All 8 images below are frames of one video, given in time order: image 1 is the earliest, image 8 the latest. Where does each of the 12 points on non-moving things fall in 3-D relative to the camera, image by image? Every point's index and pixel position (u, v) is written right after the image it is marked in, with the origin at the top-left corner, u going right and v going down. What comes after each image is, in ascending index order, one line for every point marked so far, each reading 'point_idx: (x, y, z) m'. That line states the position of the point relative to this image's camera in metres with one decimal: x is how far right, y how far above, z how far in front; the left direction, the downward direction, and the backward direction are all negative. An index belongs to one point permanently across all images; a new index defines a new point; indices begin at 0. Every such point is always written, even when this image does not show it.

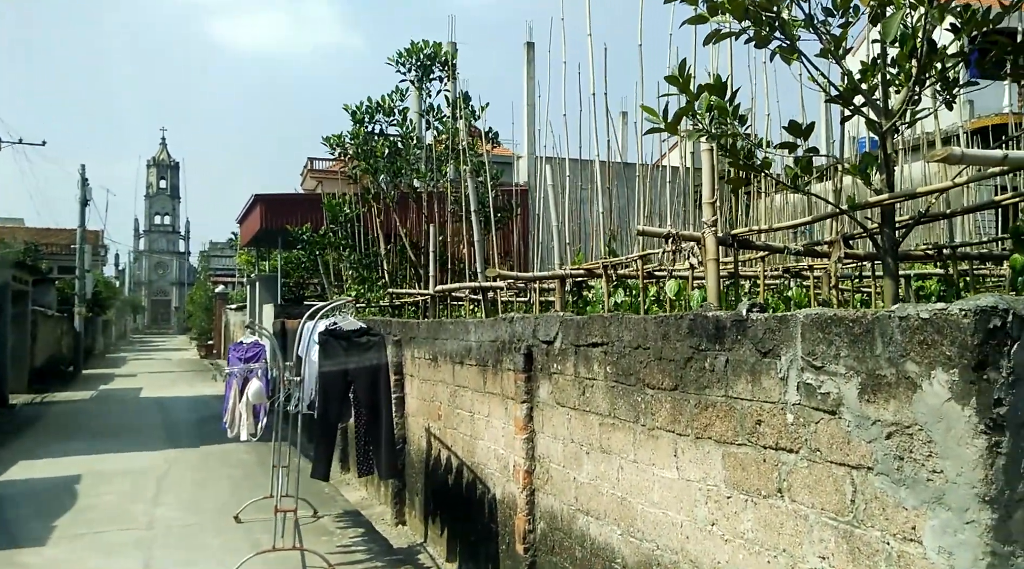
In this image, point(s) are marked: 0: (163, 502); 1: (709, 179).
0: (-3.0, -1.9, +7.0) m
1: (+0.9, +0.5, +3.7) m
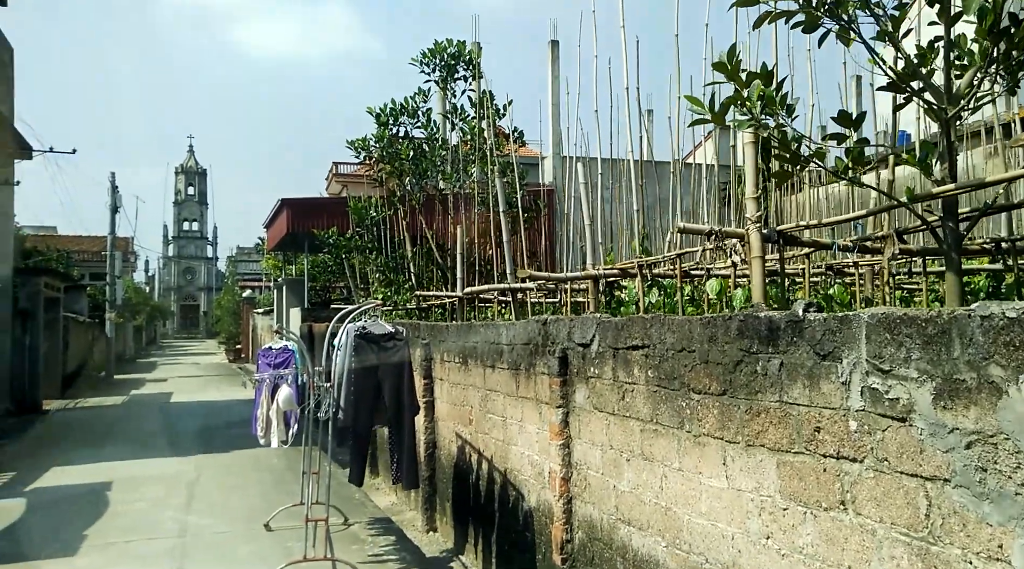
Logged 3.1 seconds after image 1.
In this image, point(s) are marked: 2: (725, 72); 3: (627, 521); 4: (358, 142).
0: (-2.7, -1.9, +7.0) m
1: (+1.0, +0.5, +3.5) m
2: (+0.7, +0.7, +2.7) m
3: (+0.5, -1.1, +3.6) m
4: (-2.0, +1.9, +10.8) m
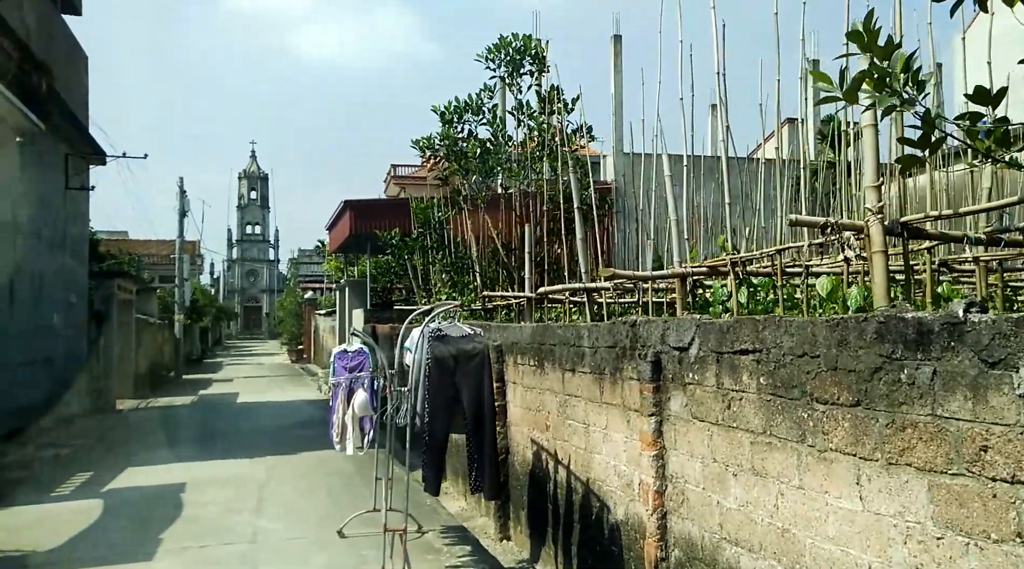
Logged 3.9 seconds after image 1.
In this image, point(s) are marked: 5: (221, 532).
0: (-2.1, -1.9, +6.9) m
1: (+1.4, +0.5, +3.2) m
2: (+1.0, +0.7, +2.4) m
3: (+0.9, -1.0, +3.3) m
4: (-1.2, +1.9, +10.7) m
5: (-2.2, -1.9, +6.3) m
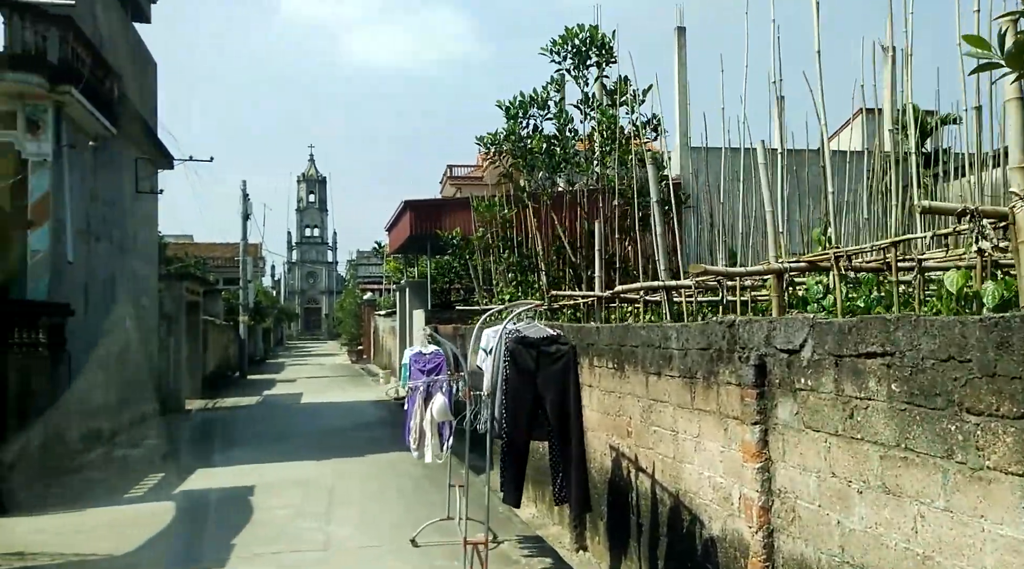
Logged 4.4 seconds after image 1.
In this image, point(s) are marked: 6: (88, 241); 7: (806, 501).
0: (-1.5, -1.9, +6.8) m
1: (+1.8, +0.5, +2.8) m
2: (+1.3, +0.7, +2.1) m
3: (+1.3, -1.0, +3.0) m
4: (-0.3, +1.9, +10.5) m
5: (-1.7, -1.9, +6.2) m
6: (-6.4, +0.6, +12.3) m
7: (+1.2, -0.9, +3.3) m
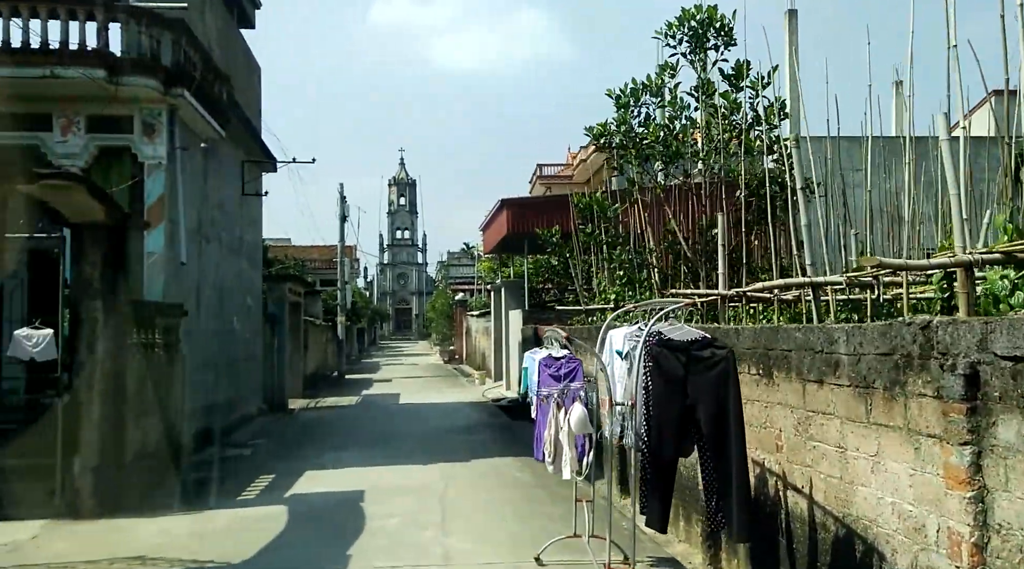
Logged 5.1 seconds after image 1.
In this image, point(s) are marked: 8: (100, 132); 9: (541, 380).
0: (-0.5, -1.9, +6.5) m
1: (+2.3, +0.5, +2.2) m
2: (+1.8, +0.8, +1.5) m
3: (+1.8, -1.0, +2.4) m
4: (+1.0, +1.9, +10.0) m
5: (-0.7, -1.9, +5.9) m
6: (-4.8, +0.6, +12.5) m
7: (+1.8, -0.9, +2.8) m
8: (-5.3, +2.0, +10.6) m
9: (+0.2, -0.5, +4.4) m
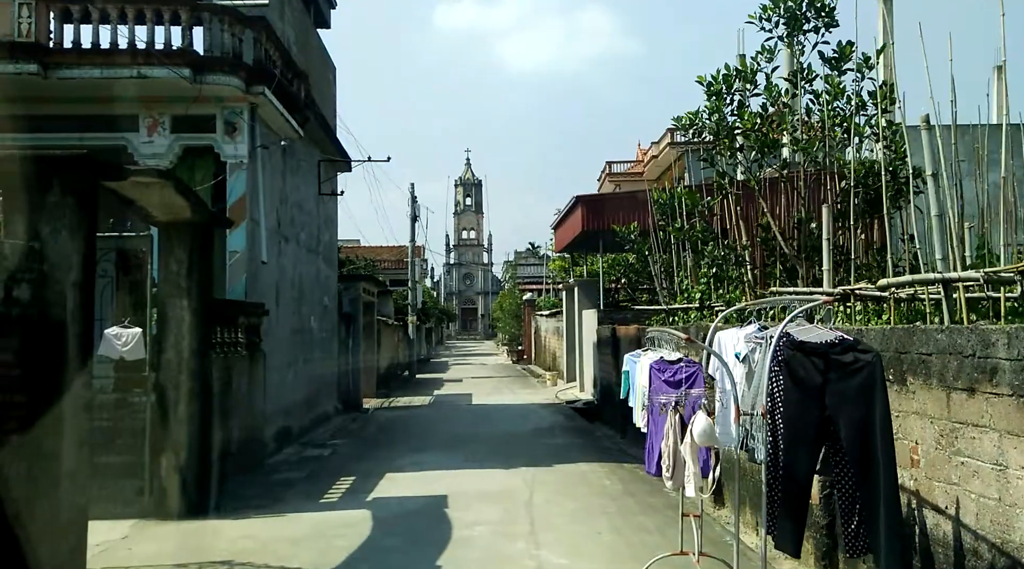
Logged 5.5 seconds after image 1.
0: (+0.2, -1.9, +6.1) m
1: (+2.7, +0.5, +1.7) m
2: (+2.1, +0.8, +1.0) m
3: (+2.2, -1.0, +1.9) m
4: (+2.0, +1.9, +9.6) m
5: (-0.1, -1.9, +5.6) m
6: (-3.6, +0.6, +12.5) m
7: (+2.2, -0.8, +2.3) m
8: (-4.3, +2.0, +10.6) m
9: (+0.7, -0.5, +4.1) m
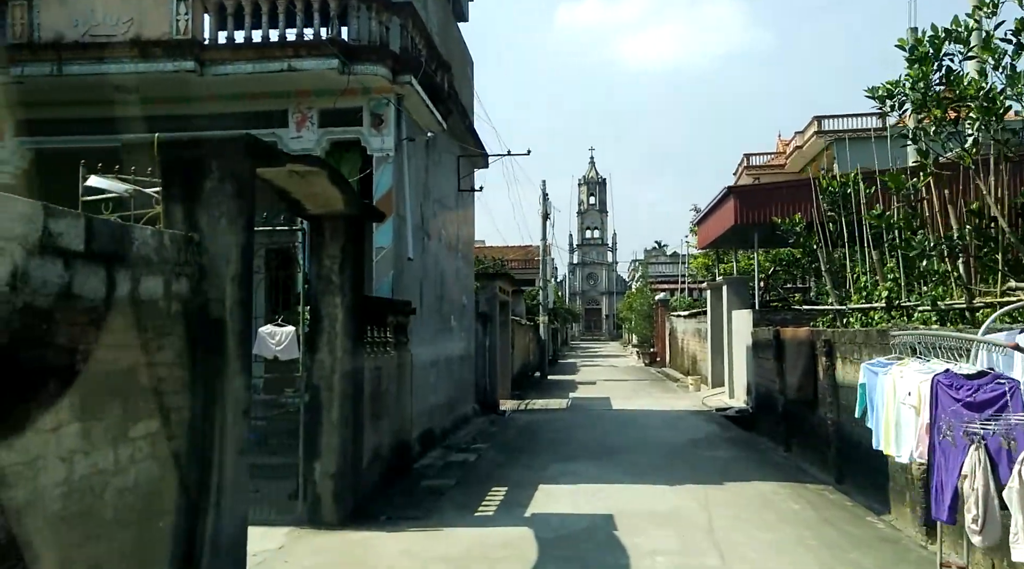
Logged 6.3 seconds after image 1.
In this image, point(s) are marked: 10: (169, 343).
0: (+1.5, -1.9, +5.3) m
1: (+3.2, +0.6, +0.5) m
2: (+2.6, +0.8, -0.1) m
3: (+2.8, -1.0, +0.8) m
4: (+3.8, +1.9, +8.4) m
5: (+1.1, -1.9, +4.8) m
6: (-1.3, +0.7, +12.1) m
7: (+2.9, -0.8, +1.2) m
8: (-2.3, +2.0, +10.4) m
9: (+1.7, -0.5, +3.2) m
10: (-1.9, -0.3, +4.5) m
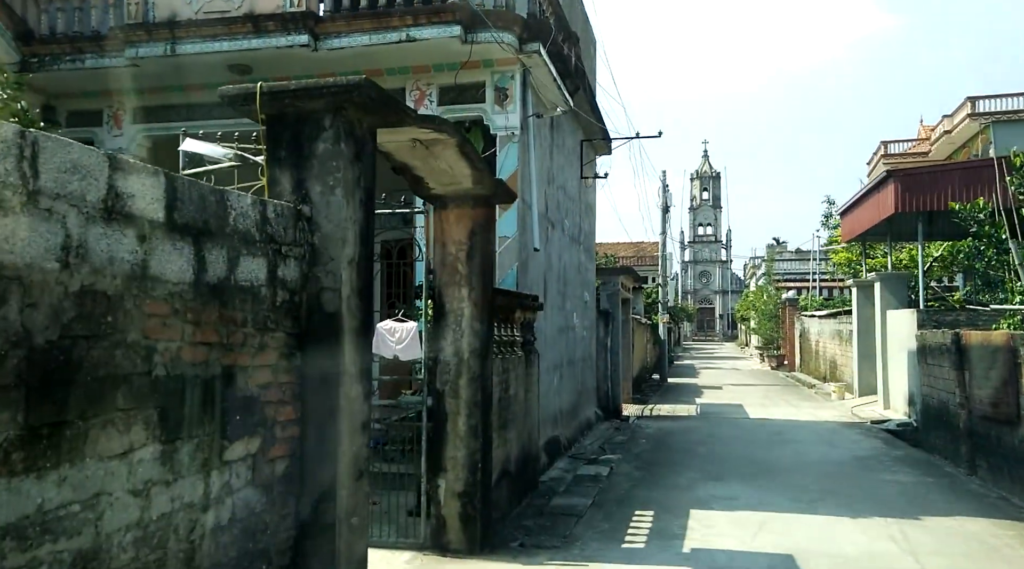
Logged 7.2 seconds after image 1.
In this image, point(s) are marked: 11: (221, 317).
0: (+2.4, -1.8, +3.9) m
1: (+3.5, +0.6, -1.0) m
2: (+2.8, +0.8, -1.5) m
3: (+3.2, -0.9, -0.7) m
4: (+5.1, +2.0, +6.7) m
5: (+2.0, -1.8, +3.5) m
6: (+0.5, +0.8, +11.0) m
7: (+3.3, -0.8, -0.3) m
8: (-0.7, +2.1, +9.5) m
9: (+2.3, -0.4, +1.8) m
10: (-1.1, -0.2, +3.6) m
11: (-1.2, -0.1, +3.3) m
